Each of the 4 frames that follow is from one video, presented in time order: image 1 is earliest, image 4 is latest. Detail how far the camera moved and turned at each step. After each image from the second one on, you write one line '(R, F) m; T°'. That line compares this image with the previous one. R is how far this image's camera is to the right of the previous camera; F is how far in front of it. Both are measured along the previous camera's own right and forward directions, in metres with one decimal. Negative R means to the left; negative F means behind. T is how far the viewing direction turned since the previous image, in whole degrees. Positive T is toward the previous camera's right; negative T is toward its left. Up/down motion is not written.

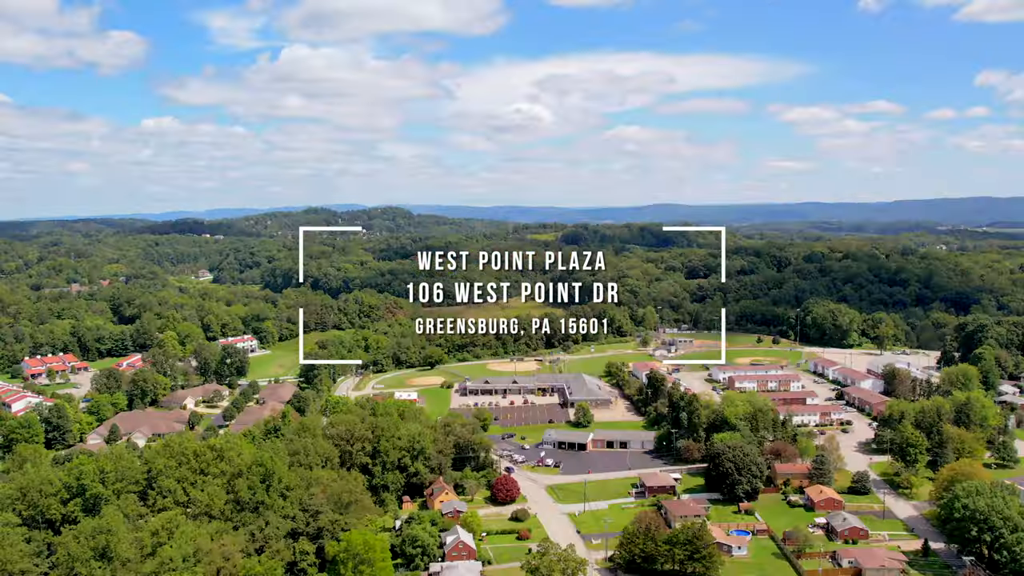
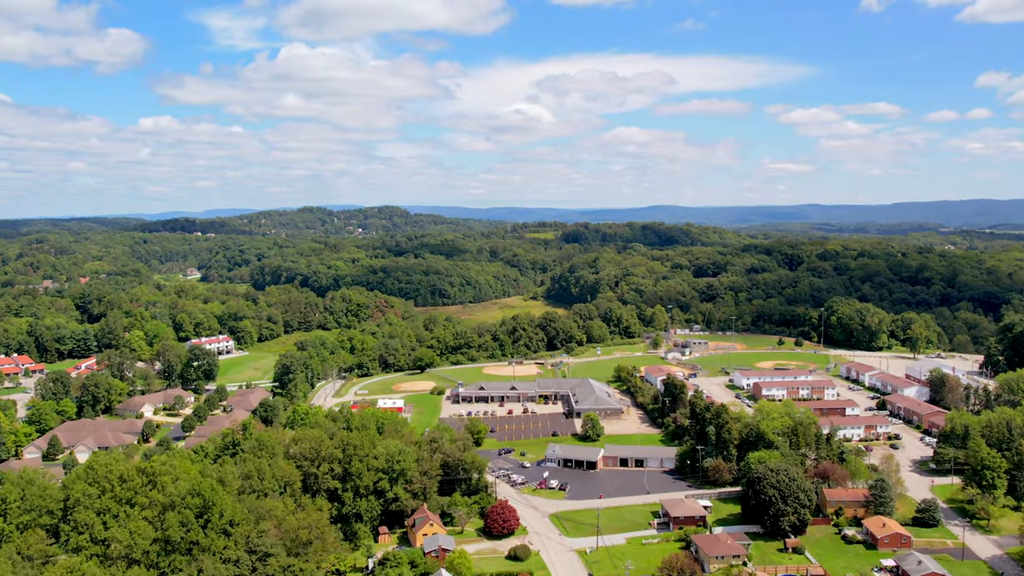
(0.0, +8.1) m; 0°
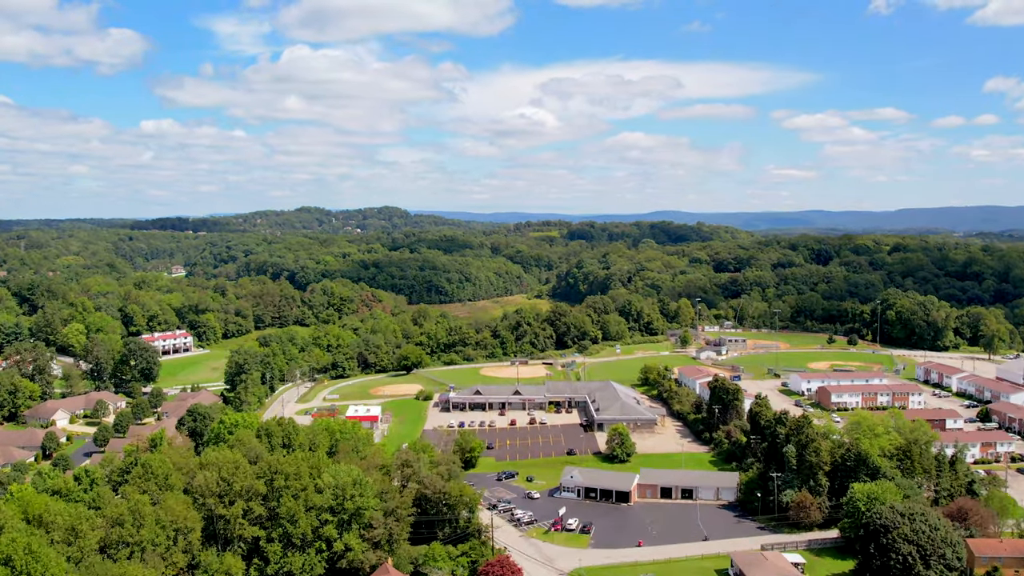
(0.0, +12.9) m; 0°
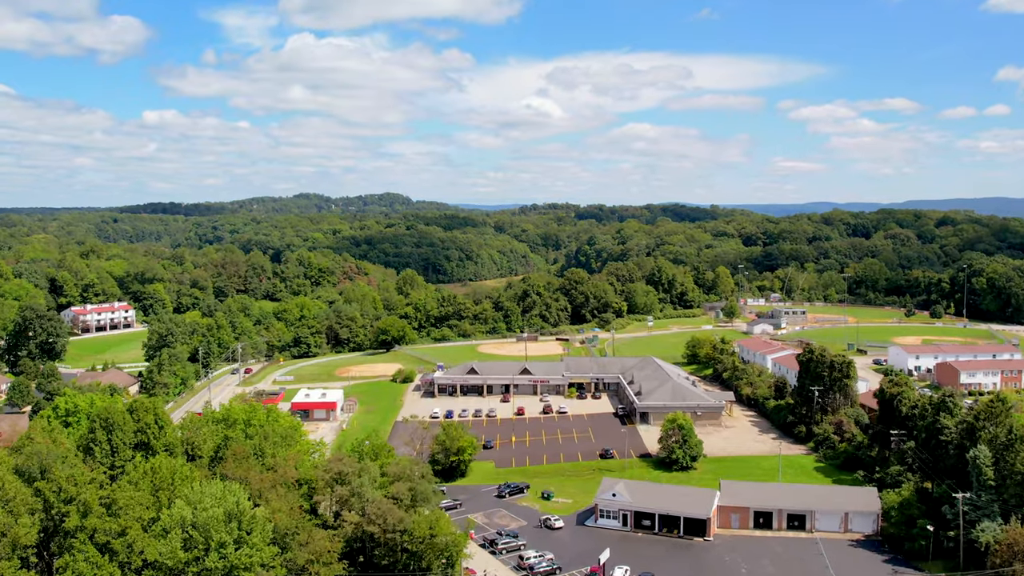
(-0.1, +13.6) m; 0°
